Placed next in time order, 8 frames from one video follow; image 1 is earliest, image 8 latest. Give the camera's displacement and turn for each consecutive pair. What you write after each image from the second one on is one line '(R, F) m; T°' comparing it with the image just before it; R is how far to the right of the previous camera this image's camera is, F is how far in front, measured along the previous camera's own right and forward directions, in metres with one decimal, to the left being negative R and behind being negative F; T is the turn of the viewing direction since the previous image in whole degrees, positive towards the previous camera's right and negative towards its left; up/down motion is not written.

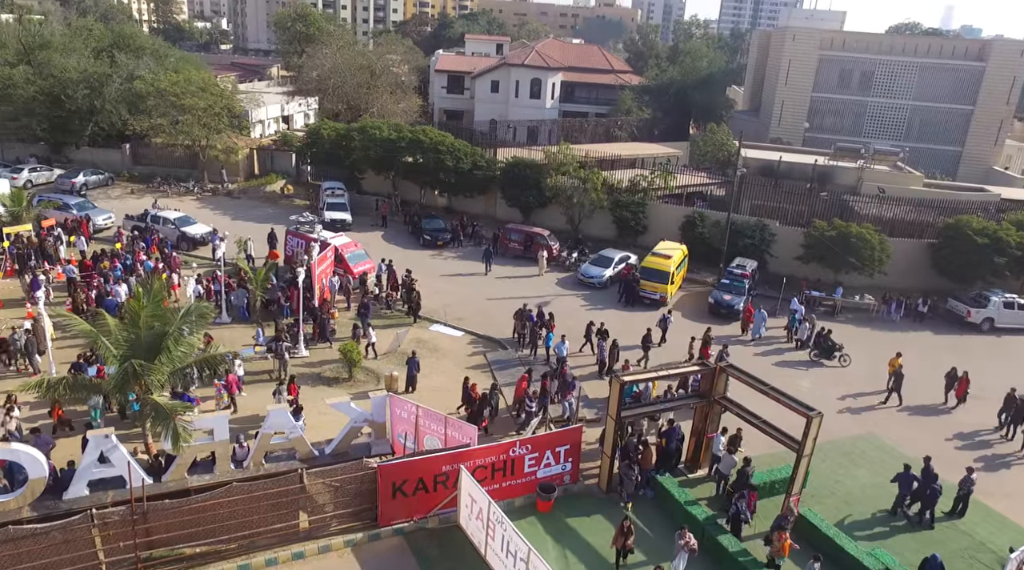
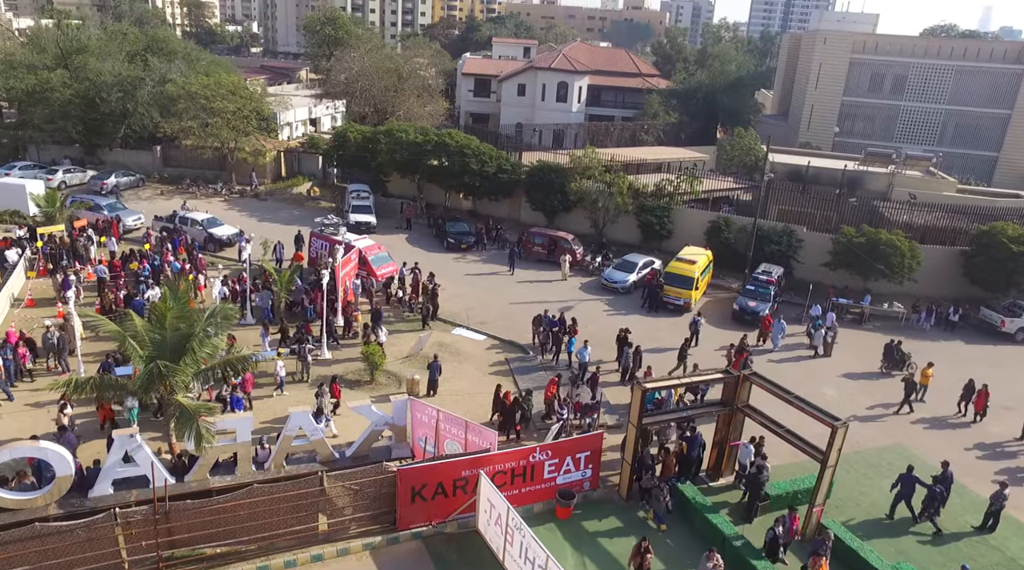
(+0.1, 0.0) m; -2°
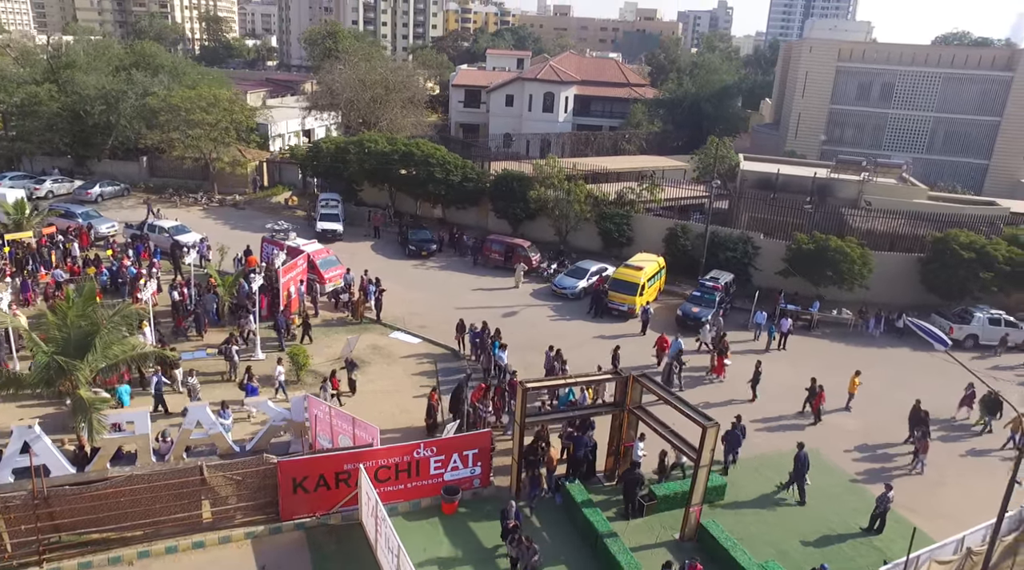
(+3.0, -0.5) m; -2°
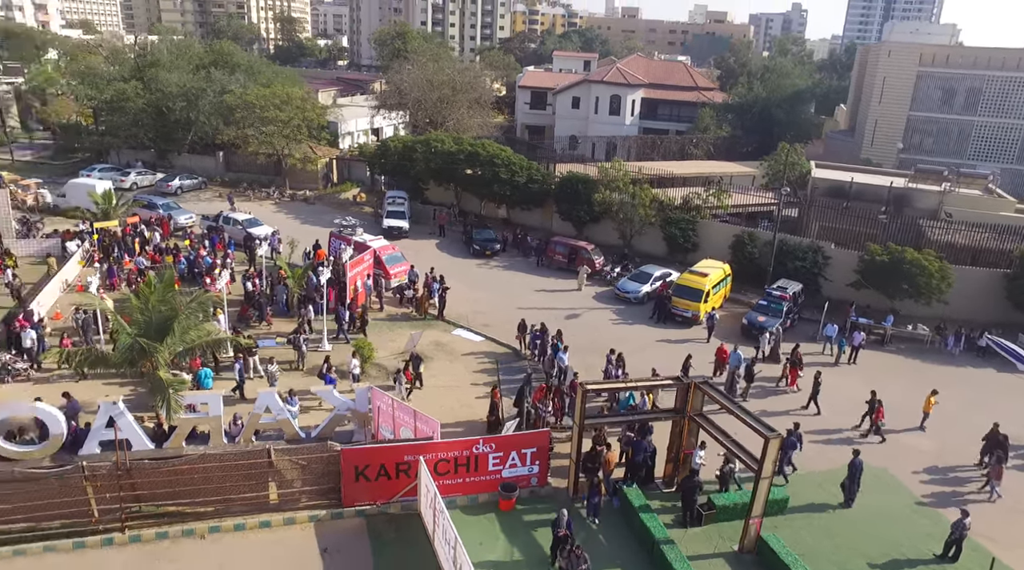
(-0.1, -0.2) m; -4°
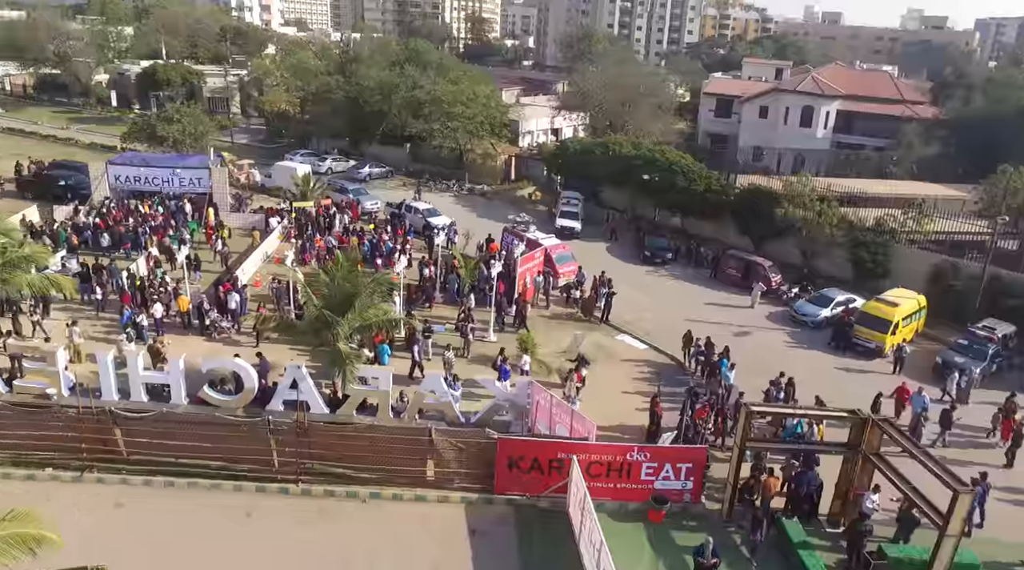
(-0.1, -0.1) m; -12°
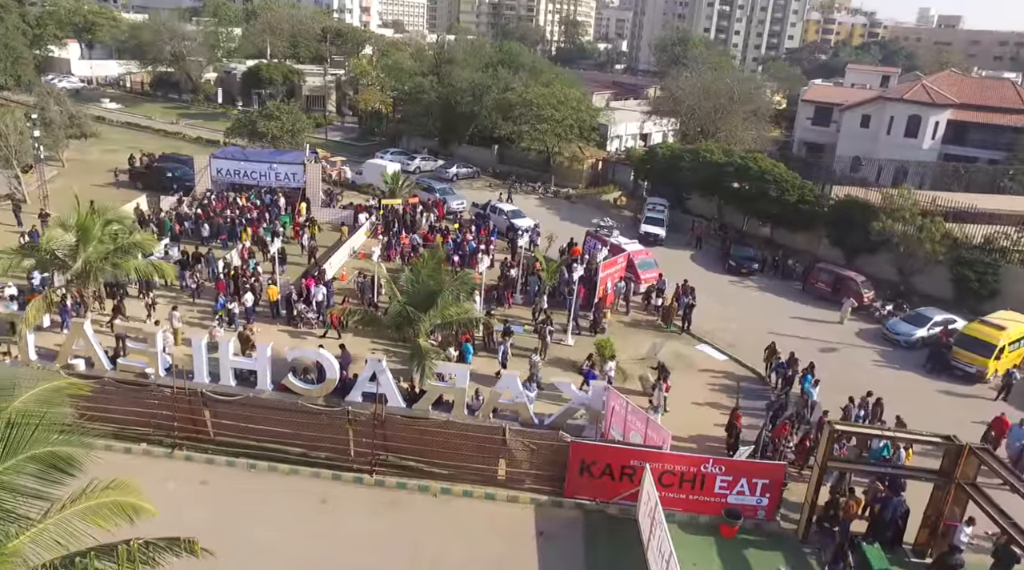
(+0.1, 0.0) m; -6°
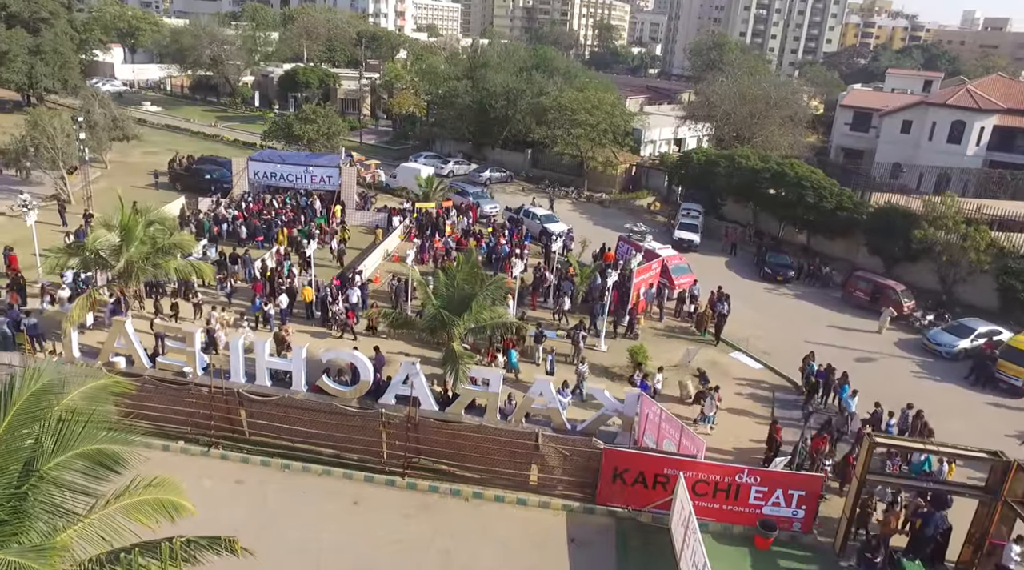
(-0.1, 0.0) m; -2°
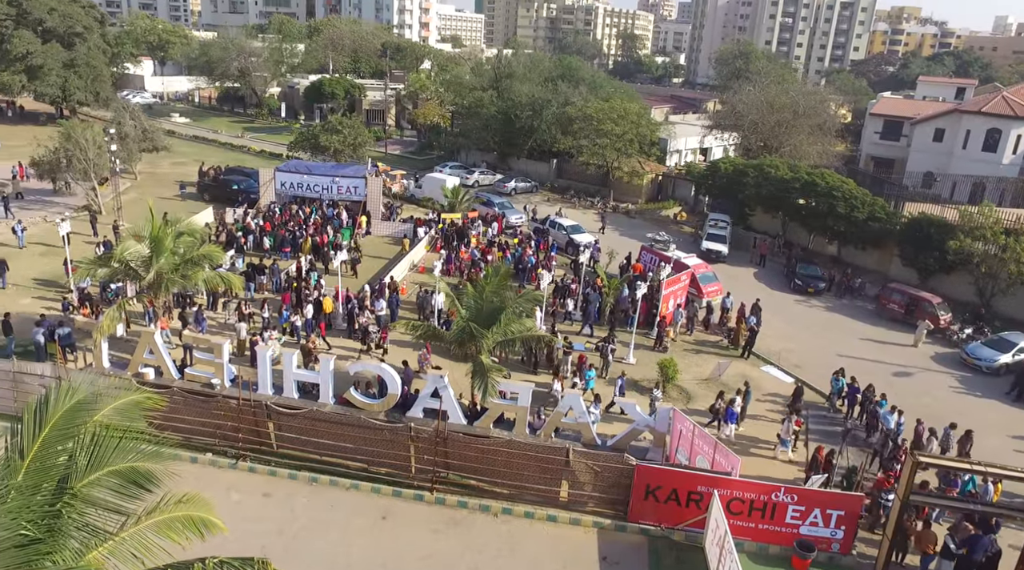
(-0.2, +0.2) m; -2°
